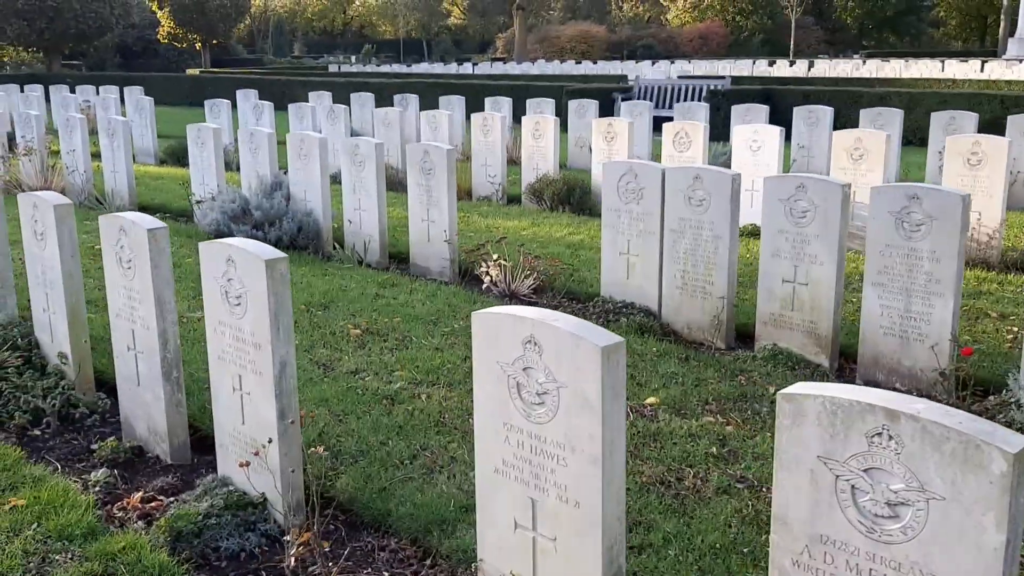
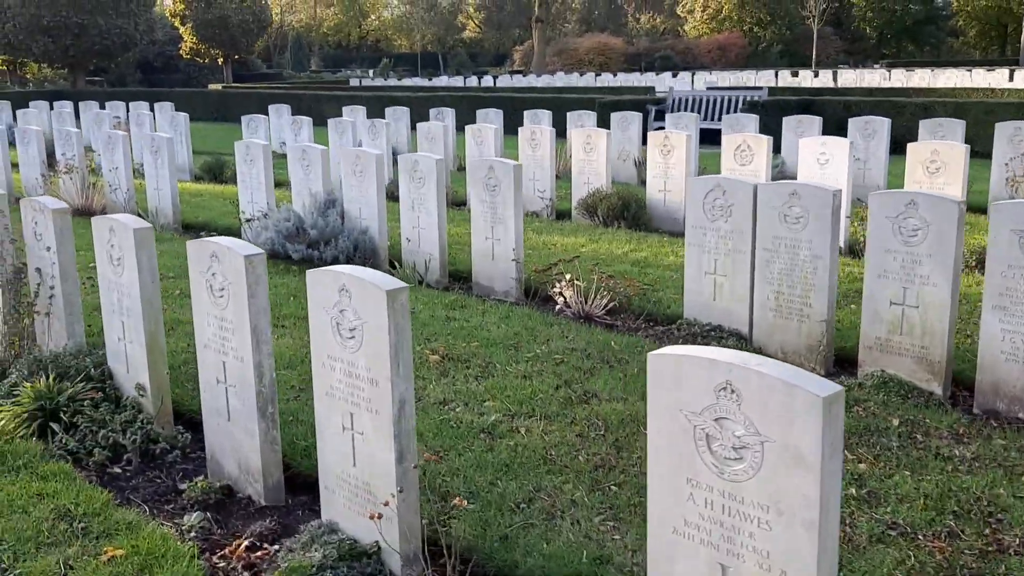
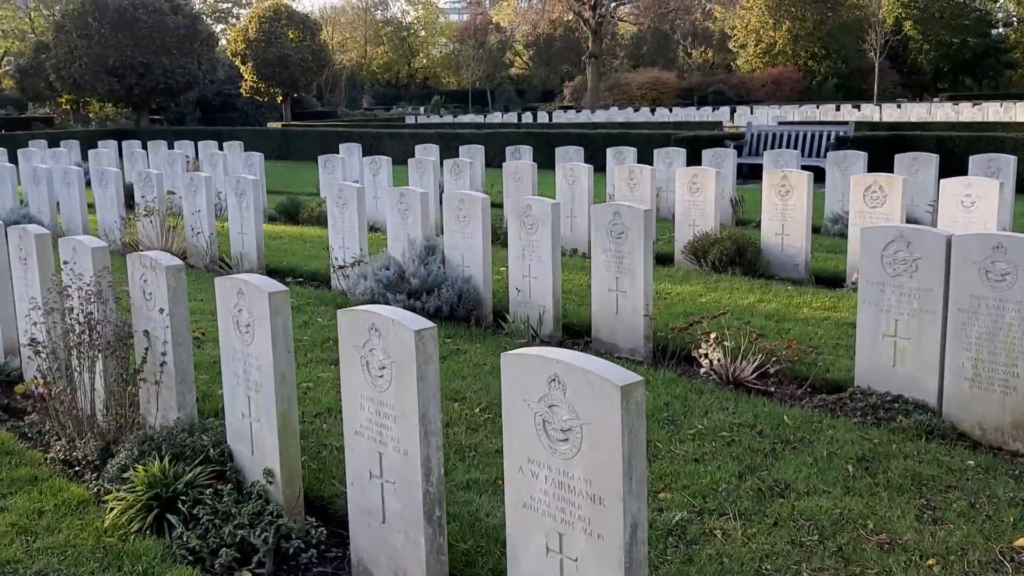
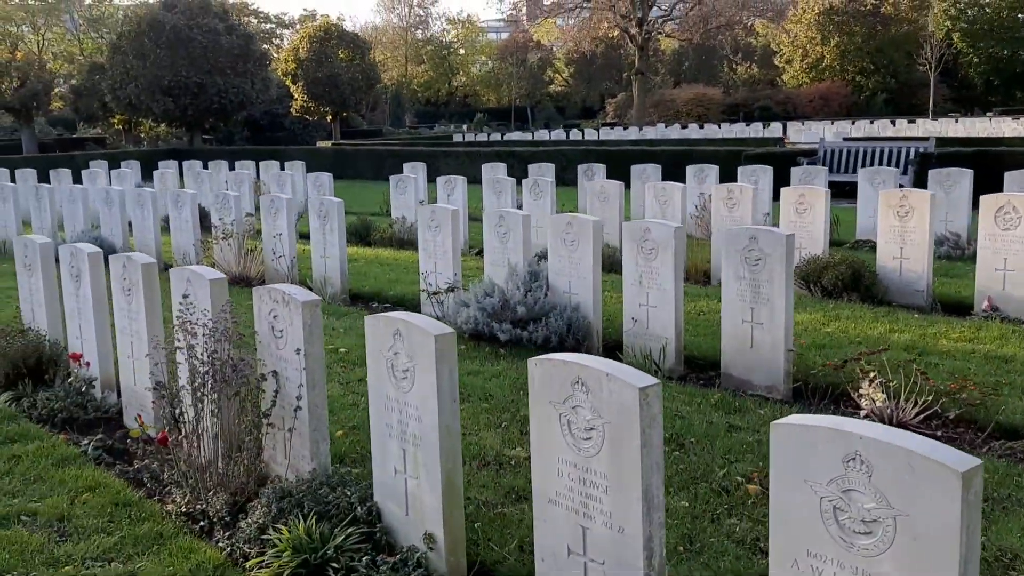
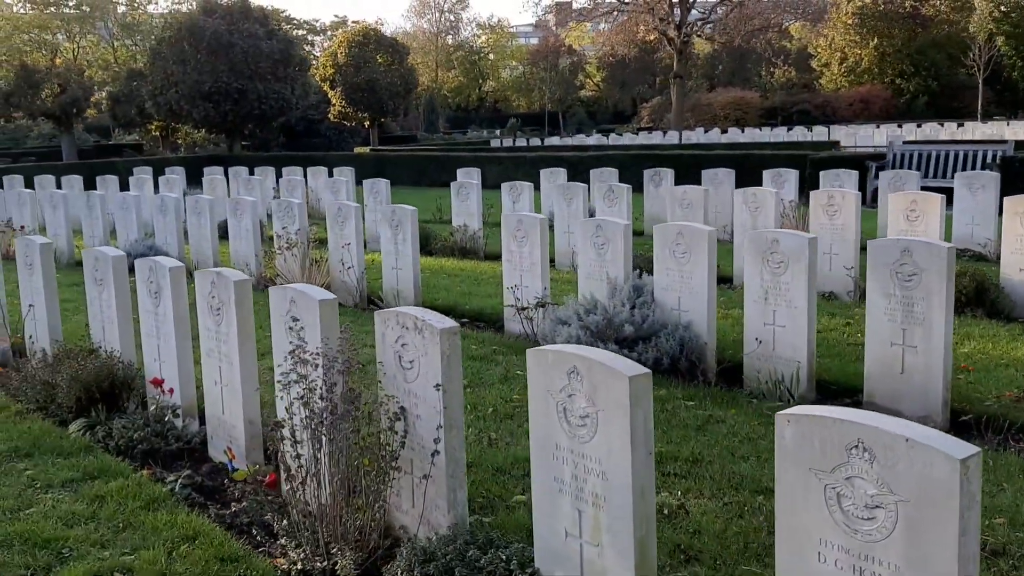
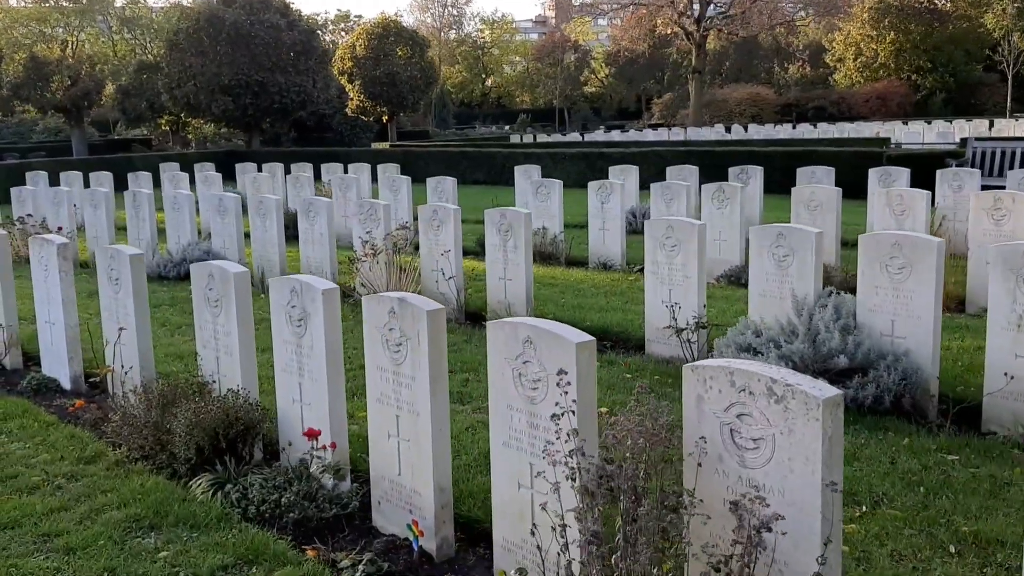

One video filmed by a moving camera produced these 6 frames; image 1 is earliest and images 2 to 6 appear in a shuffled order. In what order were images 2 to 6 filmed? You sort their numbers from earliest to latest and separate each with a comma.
2, 3, 4, 5, 6
